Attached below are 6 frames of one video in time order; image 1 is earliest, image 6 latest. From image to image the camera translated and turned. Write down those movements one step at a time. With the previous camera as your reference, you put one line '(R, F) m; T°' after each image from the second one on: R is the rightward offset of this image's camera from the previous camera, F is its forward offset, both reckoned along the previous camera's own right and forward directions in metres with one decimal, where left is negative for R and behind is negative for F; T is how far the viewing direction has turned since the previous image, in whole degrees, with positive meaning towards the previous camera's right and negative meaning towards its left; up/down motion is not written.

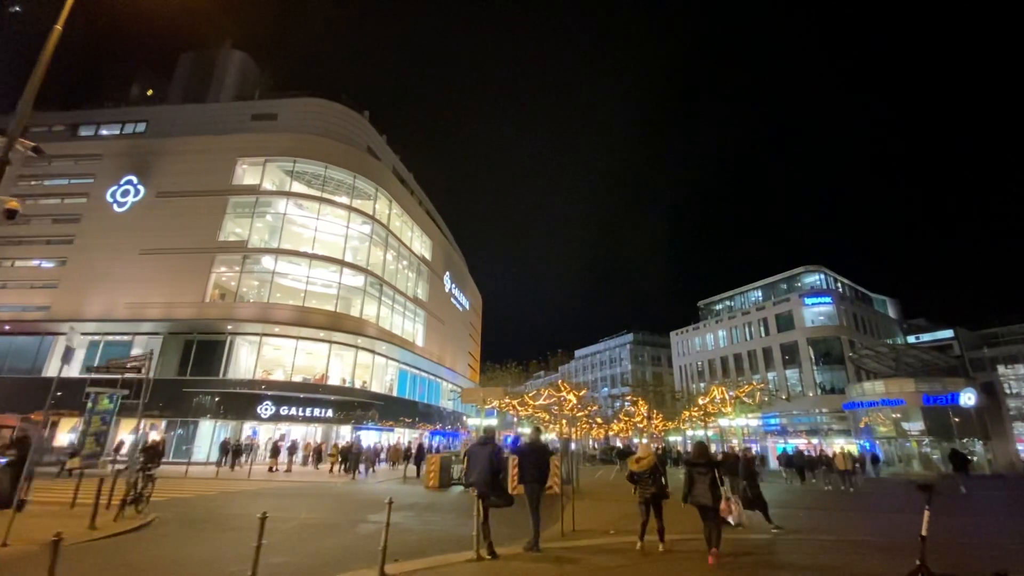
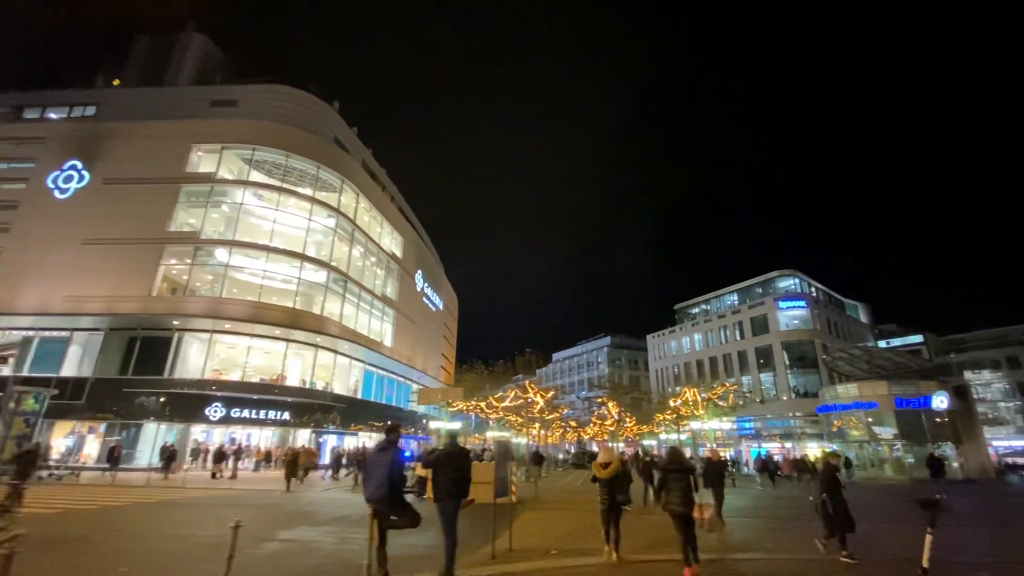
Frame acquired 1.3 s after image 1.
(+0.8, +1.3) m; +2°
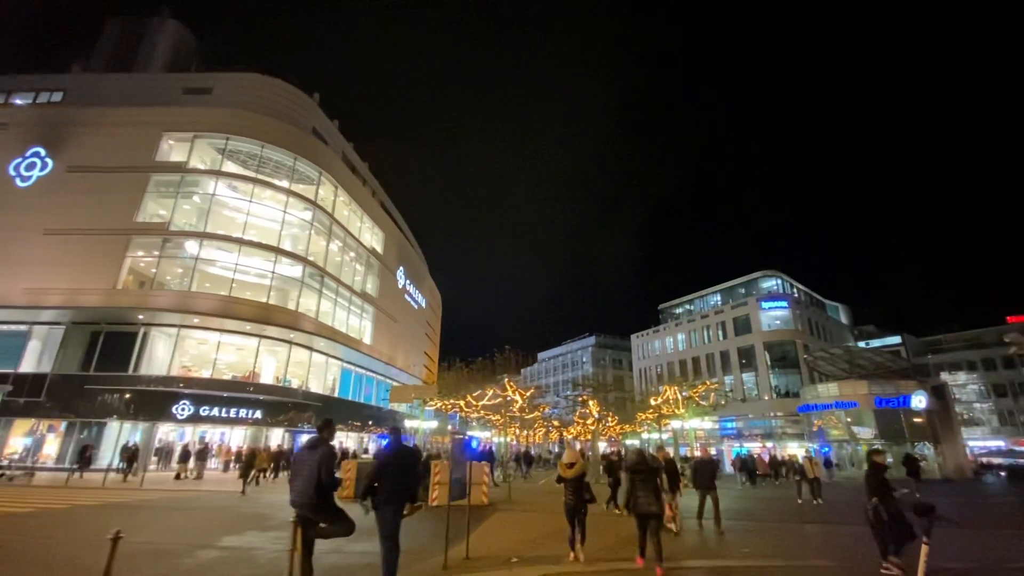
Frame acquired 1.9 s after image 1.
(+0.4, +0.6) m; +2°
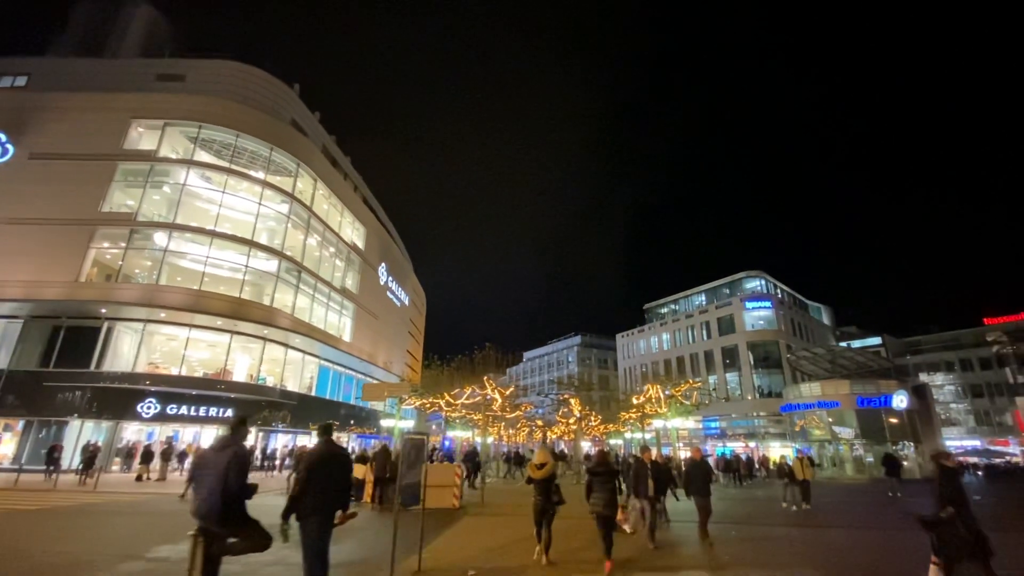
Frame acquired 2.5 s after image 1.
(+0.3, +0.6) m; +2°
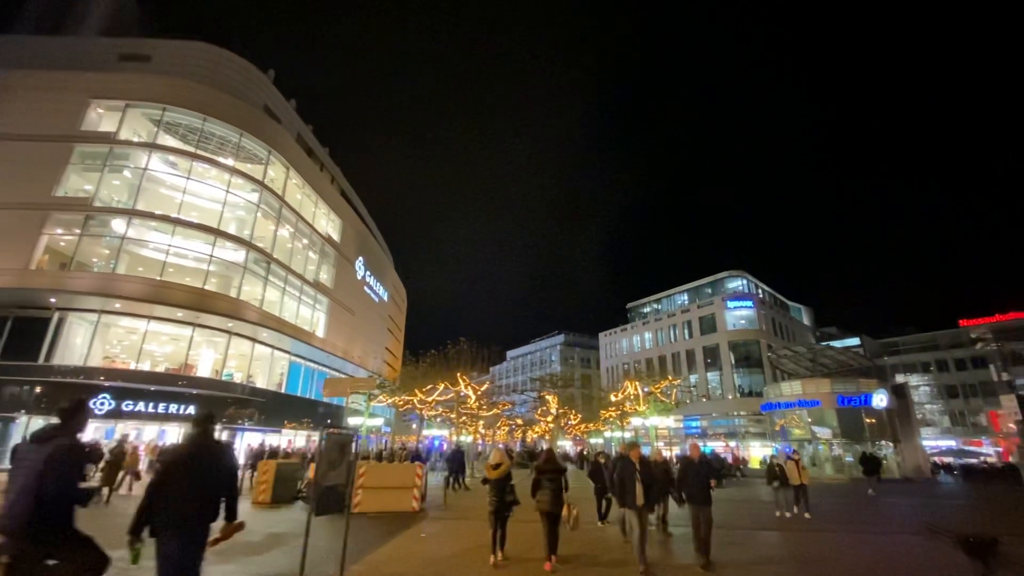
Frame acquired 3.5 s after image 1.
(+0.4, +0.9) m; +2°
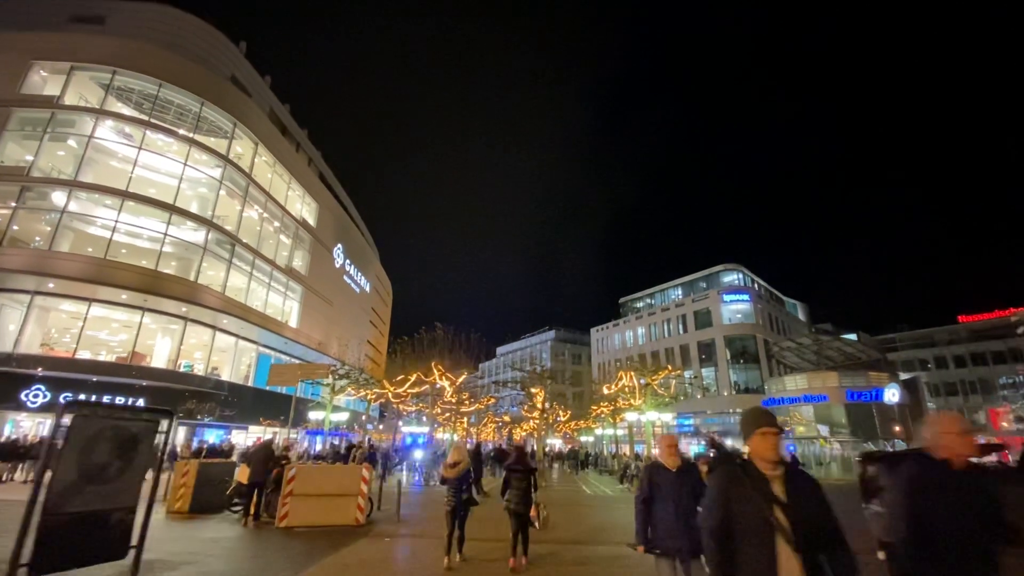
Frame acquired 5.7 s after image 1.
(+0.4, +2.3) m; +1°
